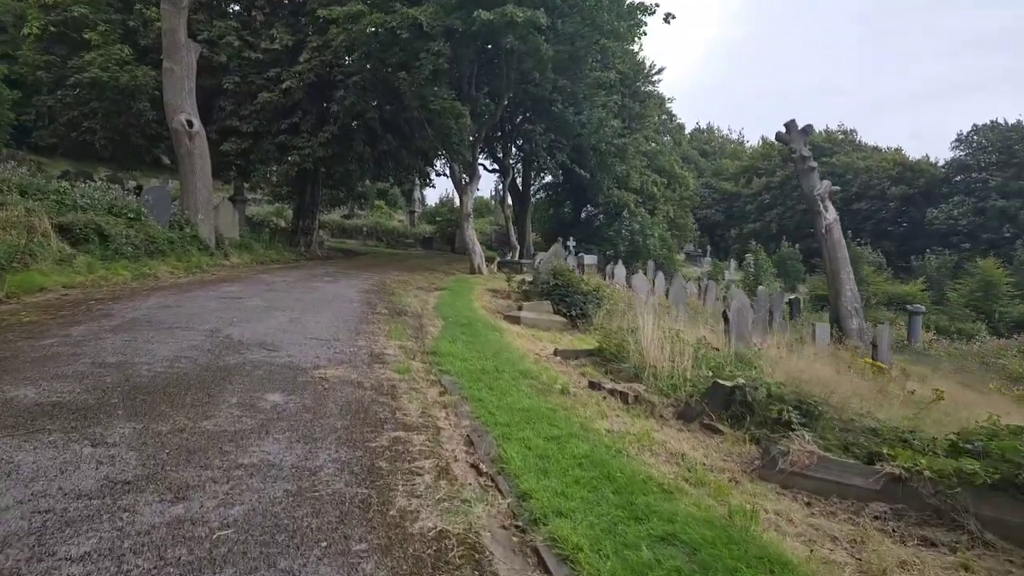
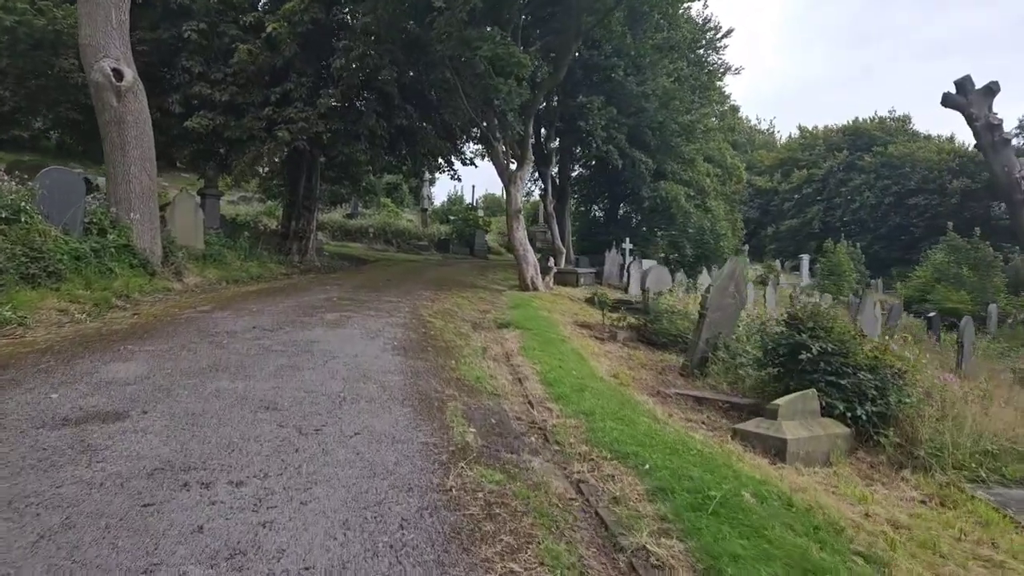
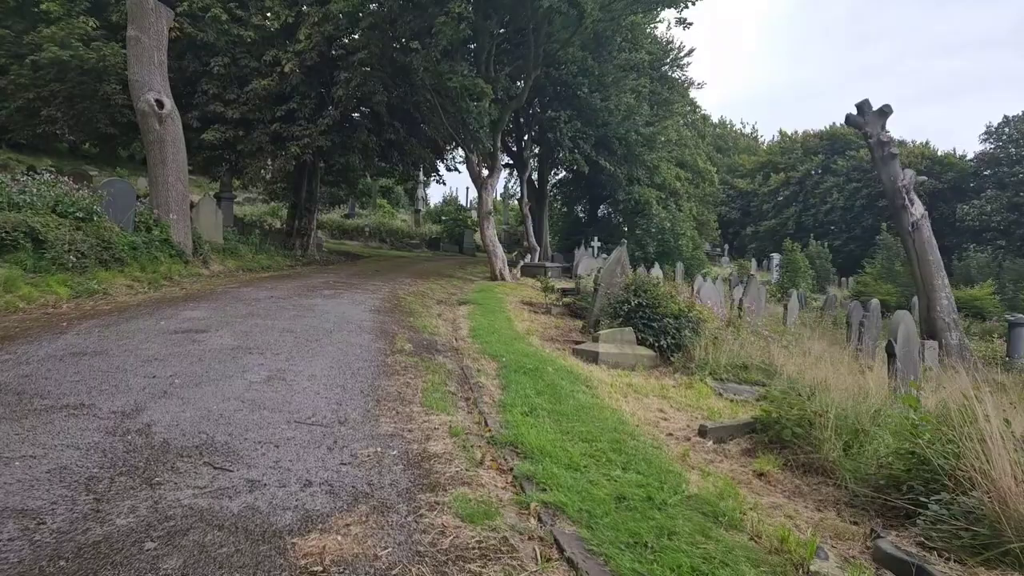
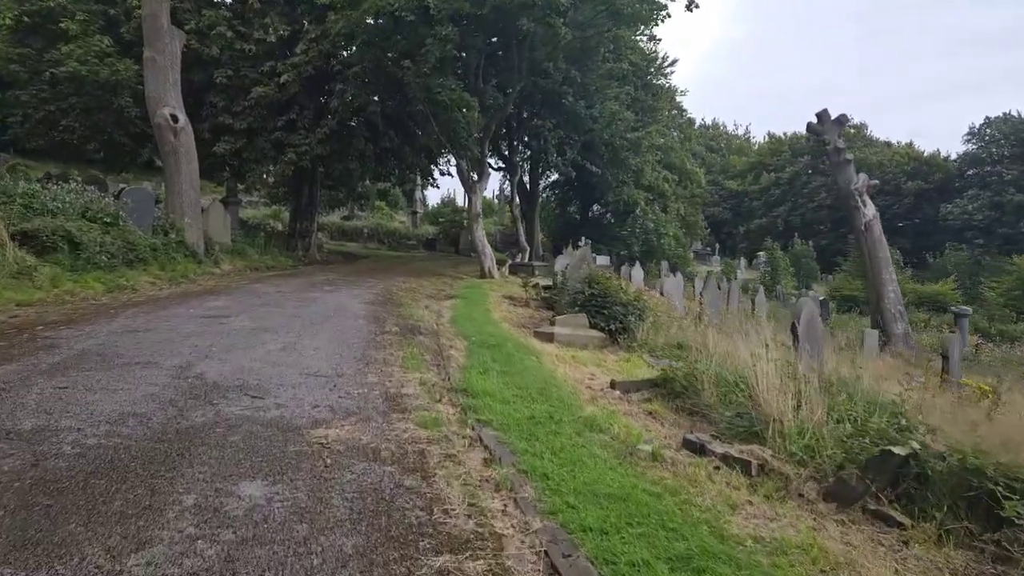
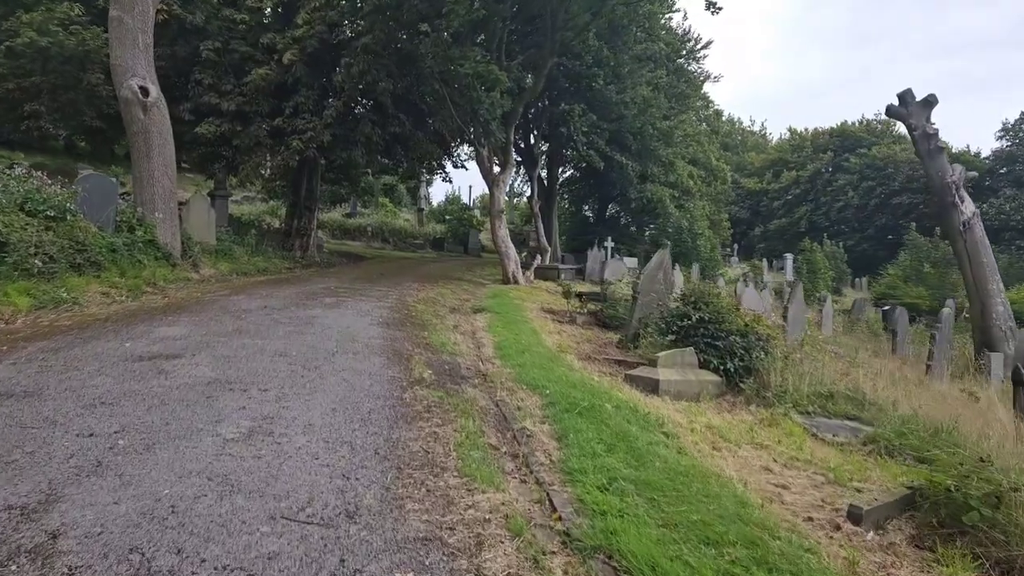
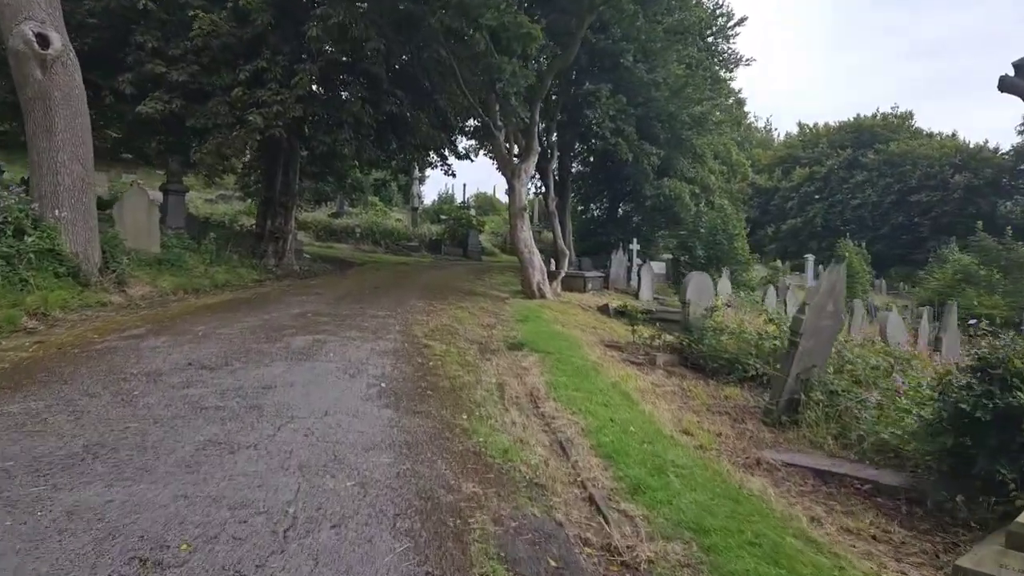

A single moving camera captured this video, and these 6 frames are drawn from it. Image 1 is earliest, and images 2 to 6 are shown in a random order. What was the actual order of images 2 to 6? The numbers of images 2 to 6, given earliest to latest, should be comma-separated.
4, 3, 5, 2, 6
